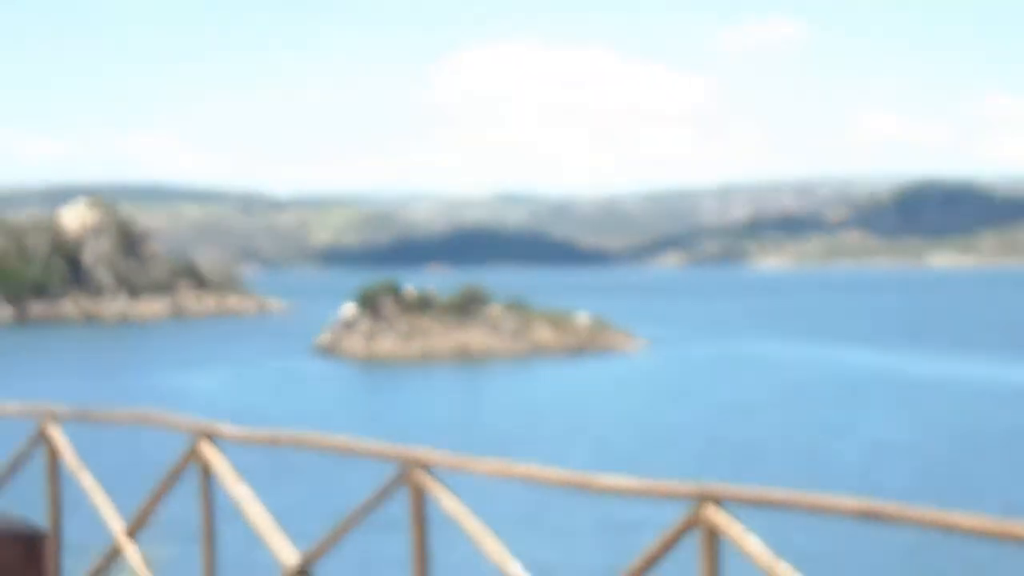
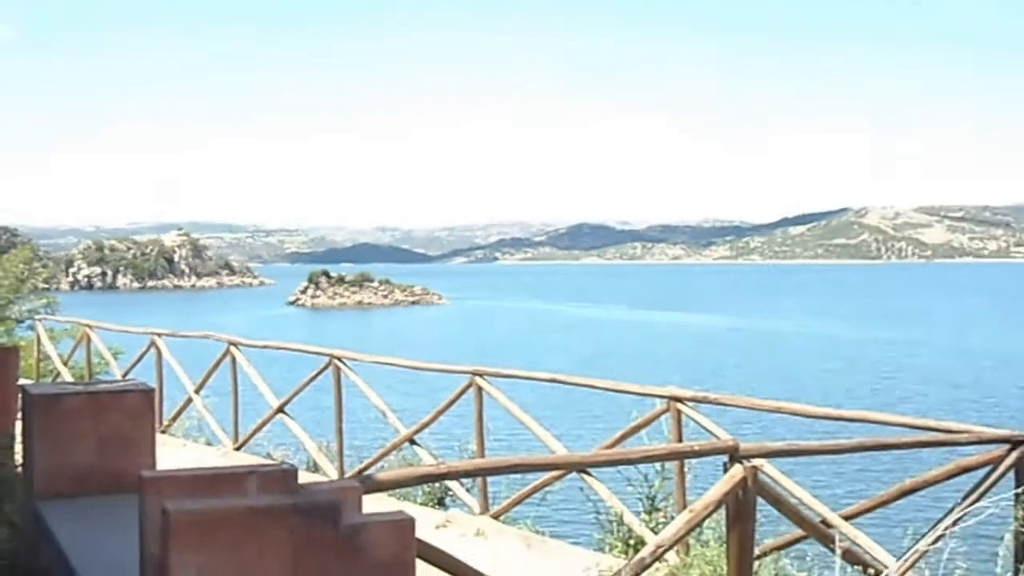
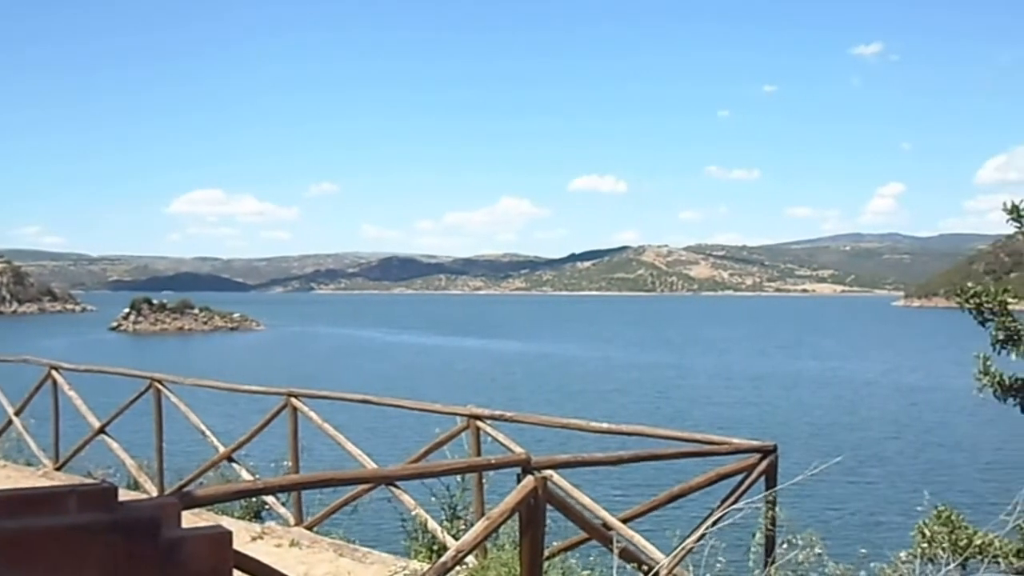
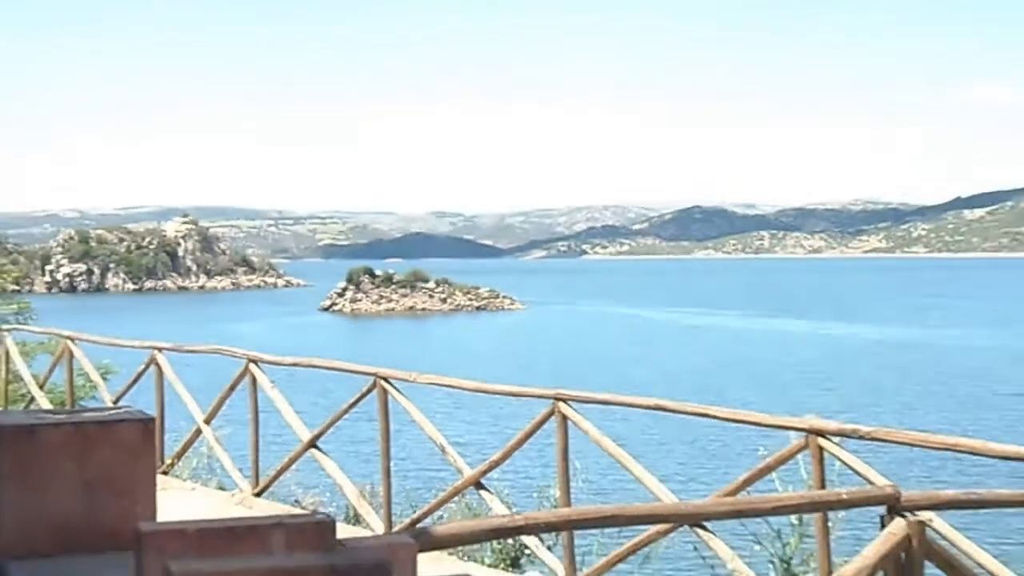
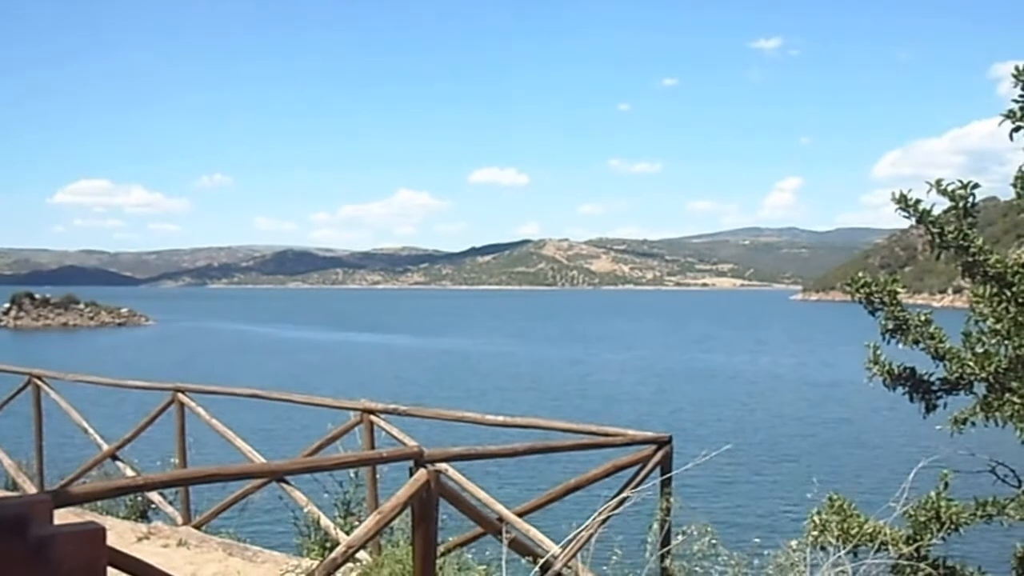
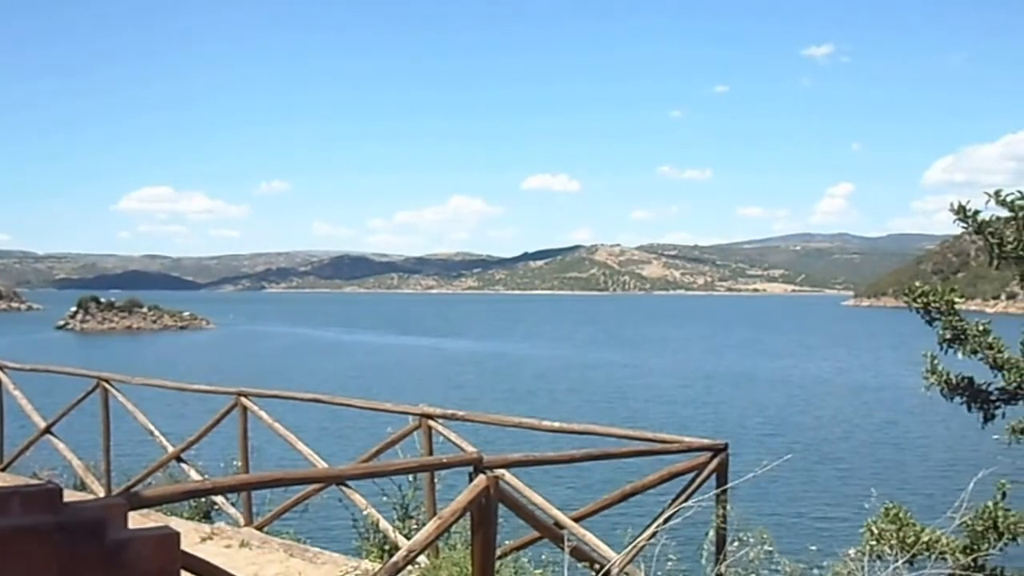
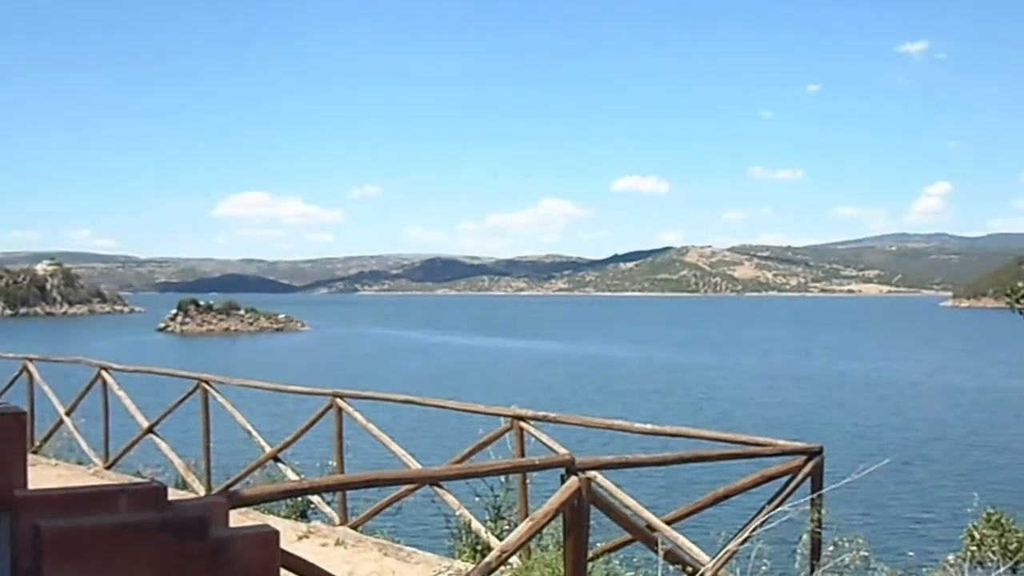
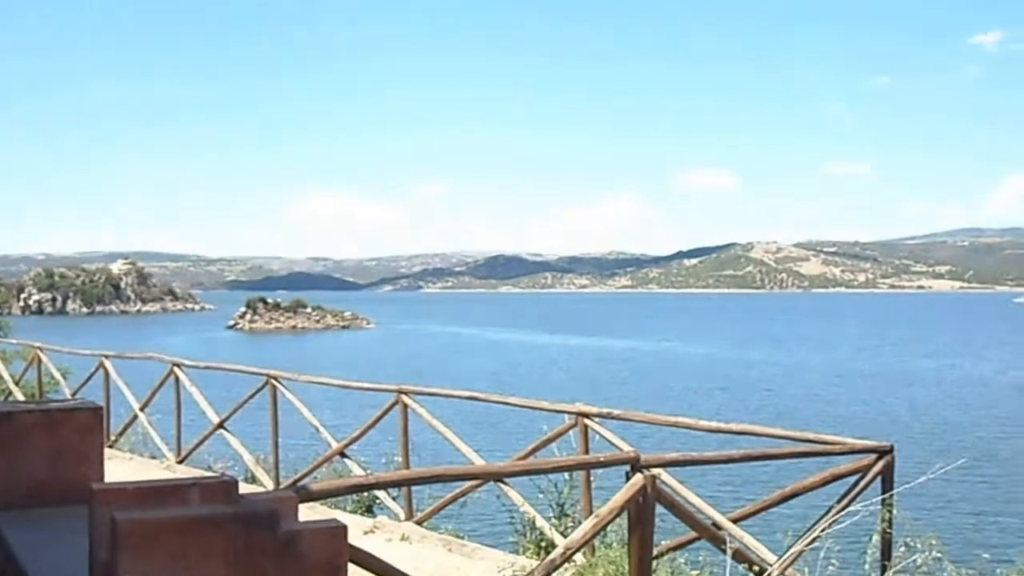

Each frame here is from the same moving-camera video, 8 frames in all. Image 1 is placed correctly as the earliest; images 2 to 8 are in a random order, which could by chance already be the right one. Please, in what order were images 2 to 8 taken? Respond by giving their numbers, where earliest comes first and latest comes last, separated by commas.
4, 2, 8, 7, 3, 6, 5
